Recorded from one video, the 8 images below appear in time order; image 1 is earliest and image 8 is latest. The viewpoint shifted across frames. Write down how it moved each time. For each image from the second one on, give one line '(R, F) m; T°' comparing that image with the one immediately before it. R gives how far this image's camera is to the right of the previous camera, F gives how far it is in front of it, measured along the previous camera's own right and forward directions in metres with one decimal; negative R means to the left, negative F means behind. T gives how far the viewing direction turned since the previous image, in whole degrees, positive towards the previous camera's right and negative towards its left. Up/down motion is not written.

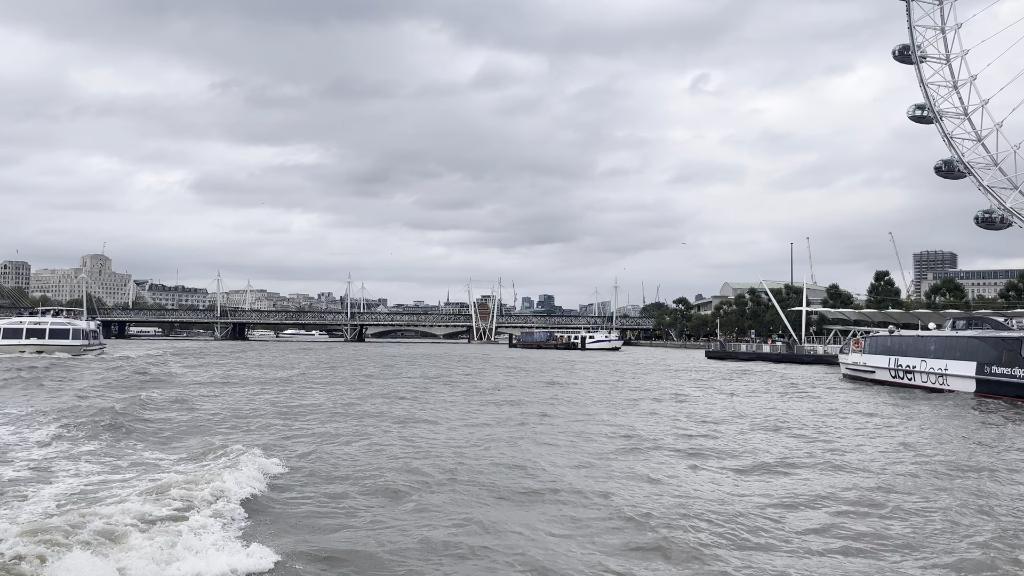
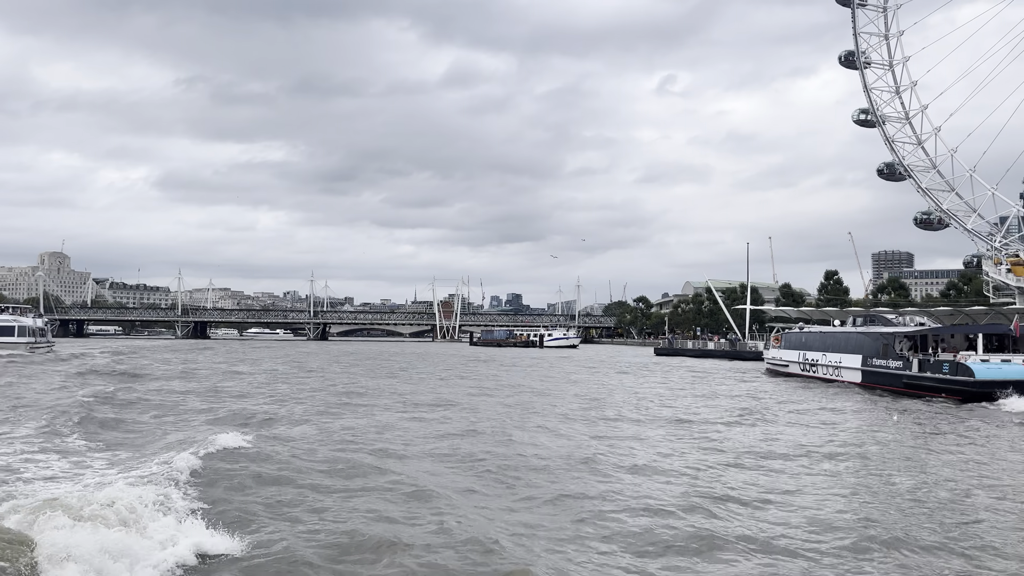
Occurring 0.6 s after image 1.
(+2.2, -2.1) m; +2°
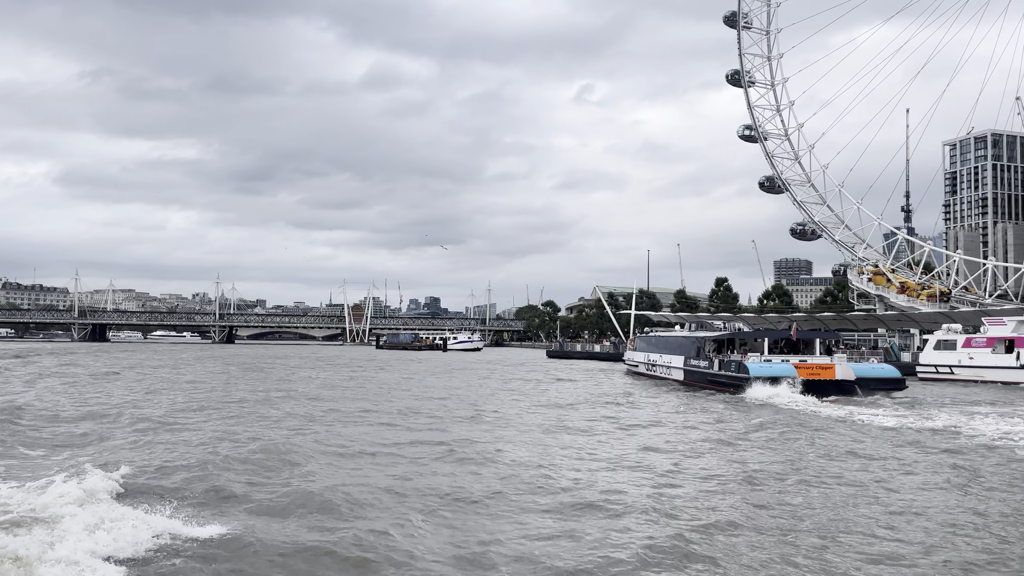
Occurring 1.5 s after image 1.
(+3.3, -3.4) m; +5°
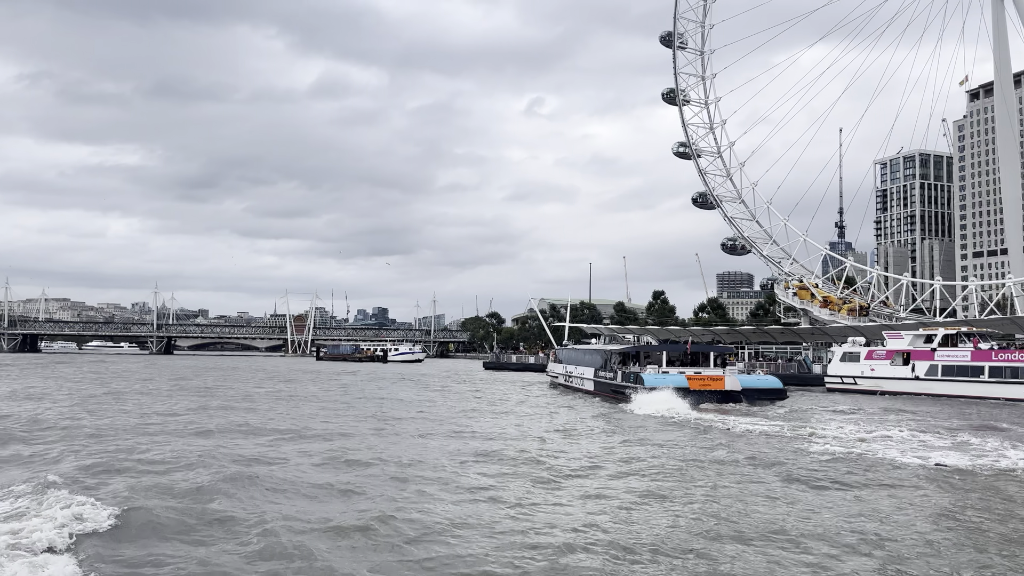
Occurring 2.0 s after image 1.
(+1.9, -1.3) m; +3°
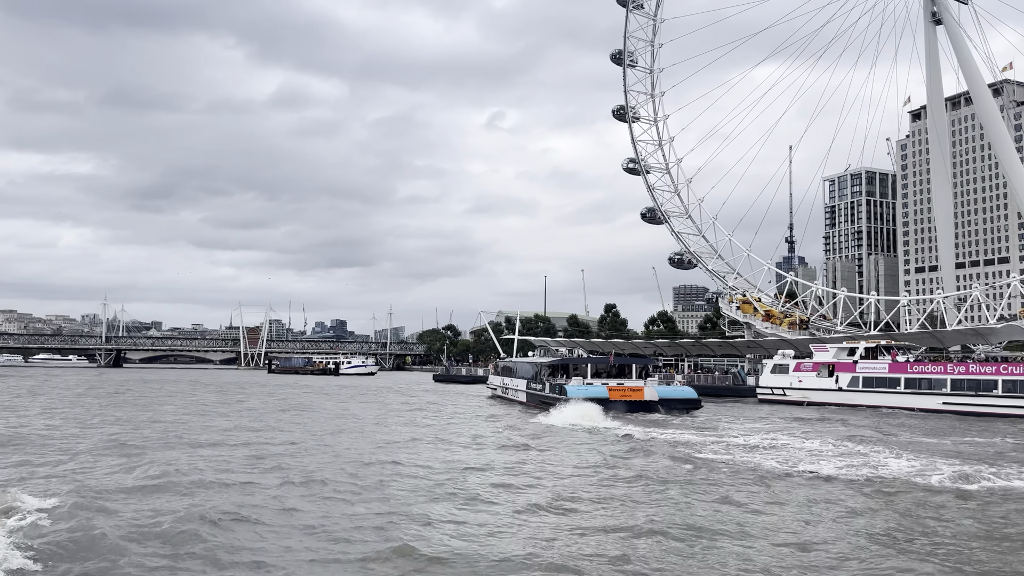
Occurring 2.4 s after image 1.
(+1.6, -1.1) m; +3°
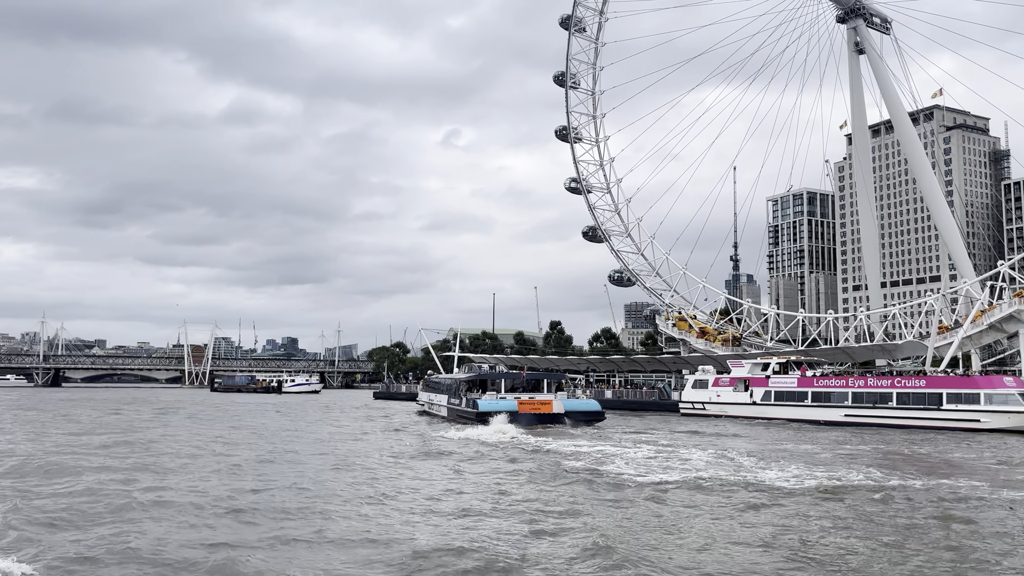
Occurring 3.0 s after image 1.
(+2.2, -1.2) m; +3°
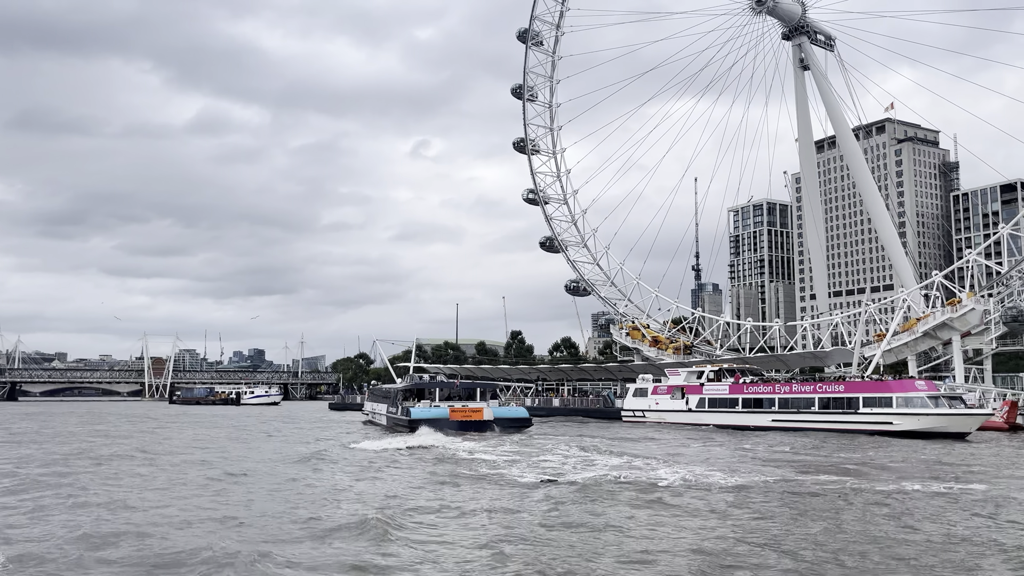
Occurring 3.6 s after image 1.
(+2.2, -1.2) m; +2°
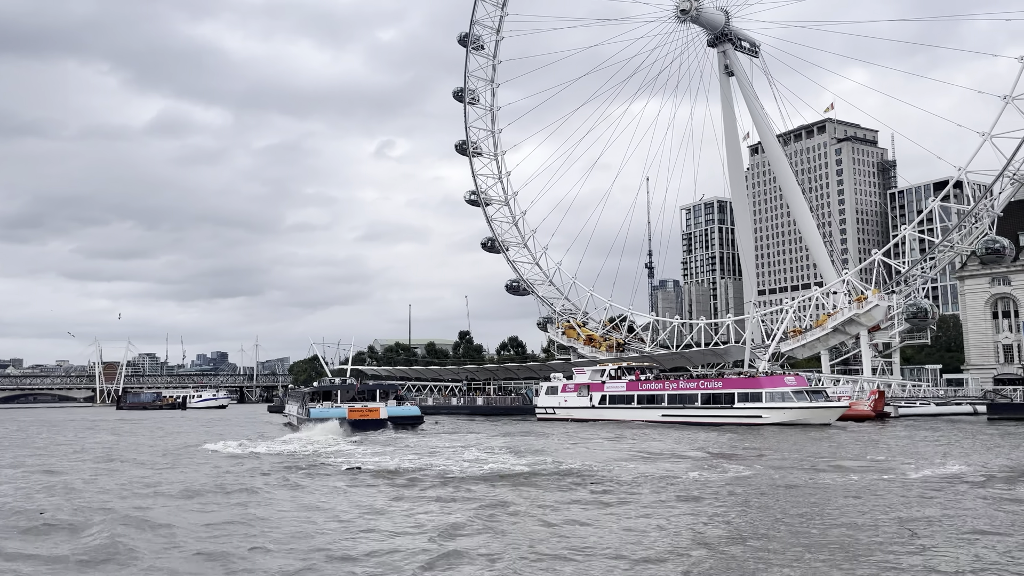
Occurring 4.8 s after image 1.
(+4.6, -2.4) m; +2°
